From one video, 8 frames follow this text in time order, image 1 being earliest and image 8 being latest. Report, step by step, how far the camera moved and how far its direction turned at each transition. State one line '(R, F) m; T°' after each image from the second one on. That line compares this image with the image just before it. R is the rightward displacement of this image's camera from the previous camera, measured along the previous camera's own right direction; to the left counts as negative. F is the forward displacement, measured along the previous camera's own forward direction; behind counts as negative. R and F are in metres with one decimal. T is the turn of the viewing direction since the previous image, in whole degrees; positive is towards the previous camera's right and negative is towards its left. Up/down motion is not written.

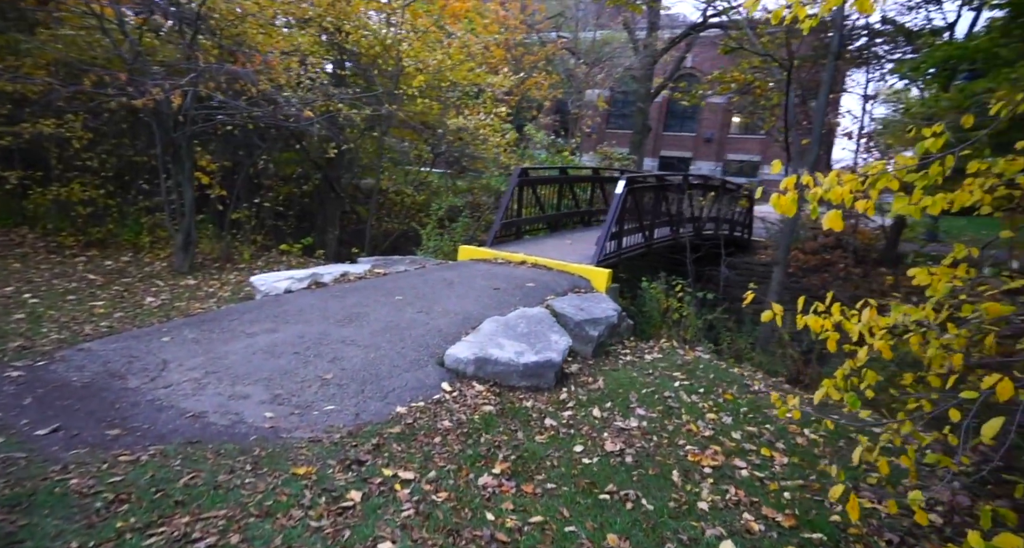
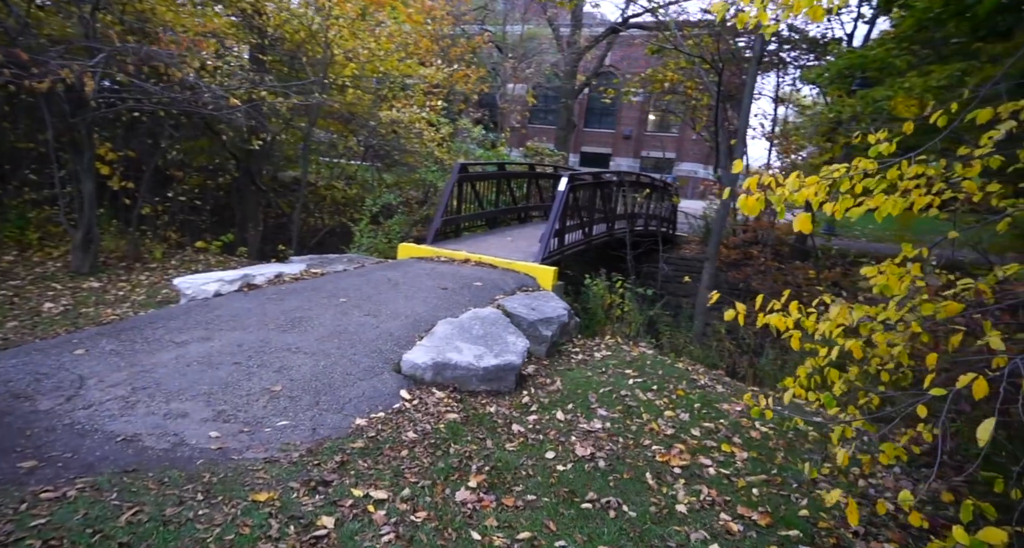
(-0.2, +0.1) m; +7°
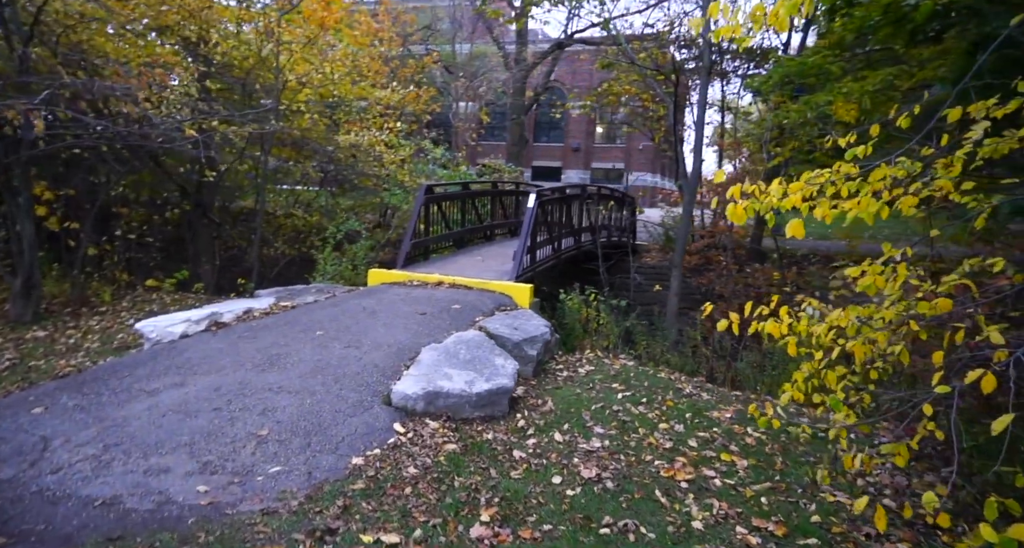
(-0.2, +0.1) m; +4°
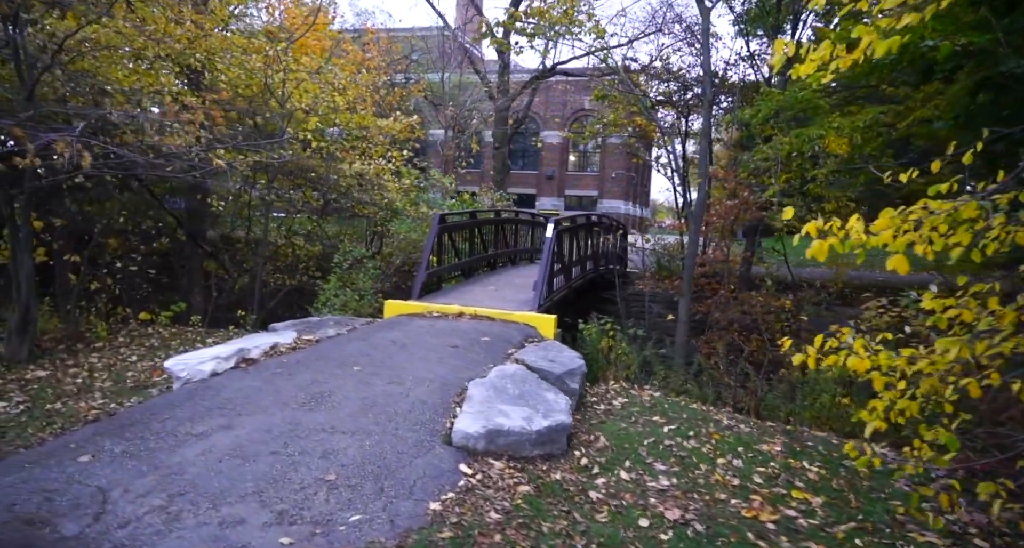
(-0.6, +0.1) m; +2°
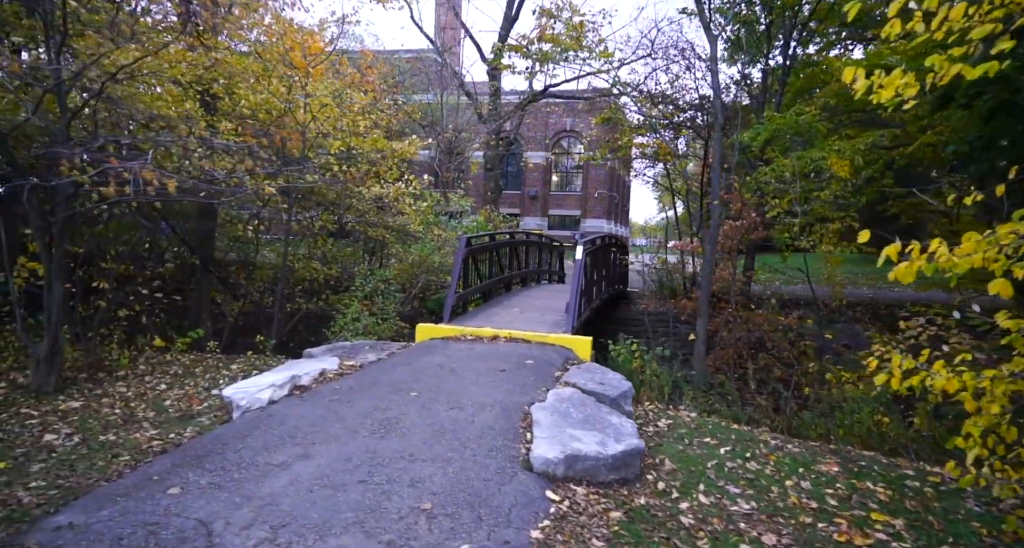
(-0.6, 0.0) m; +1°
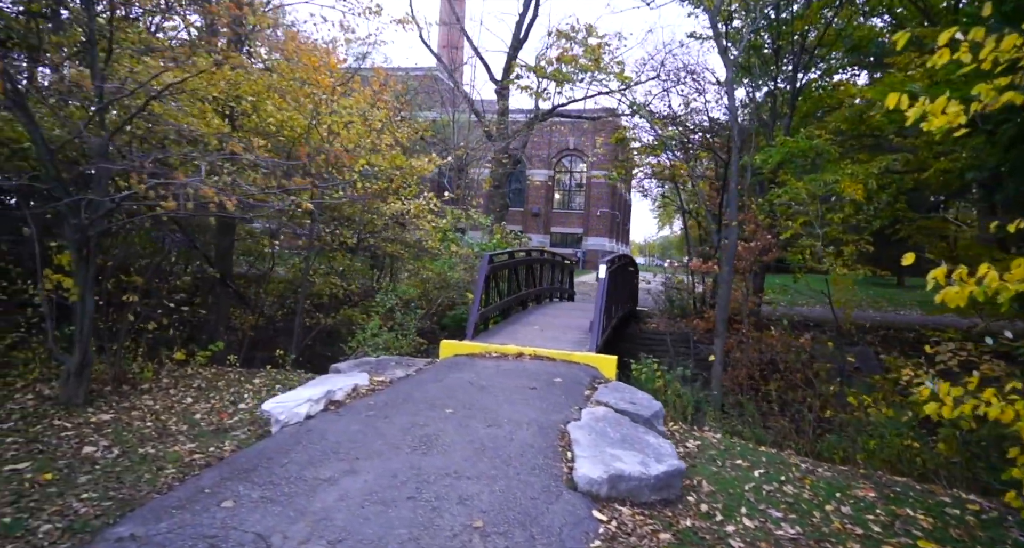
(-0.3, 0.0) m; 0°
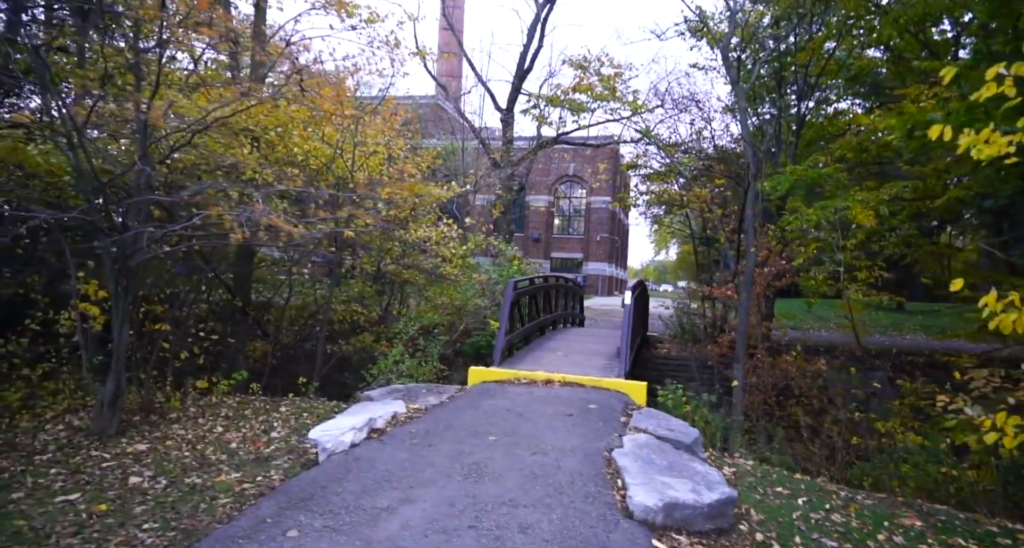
(-0.3, -0.1) m; 0°
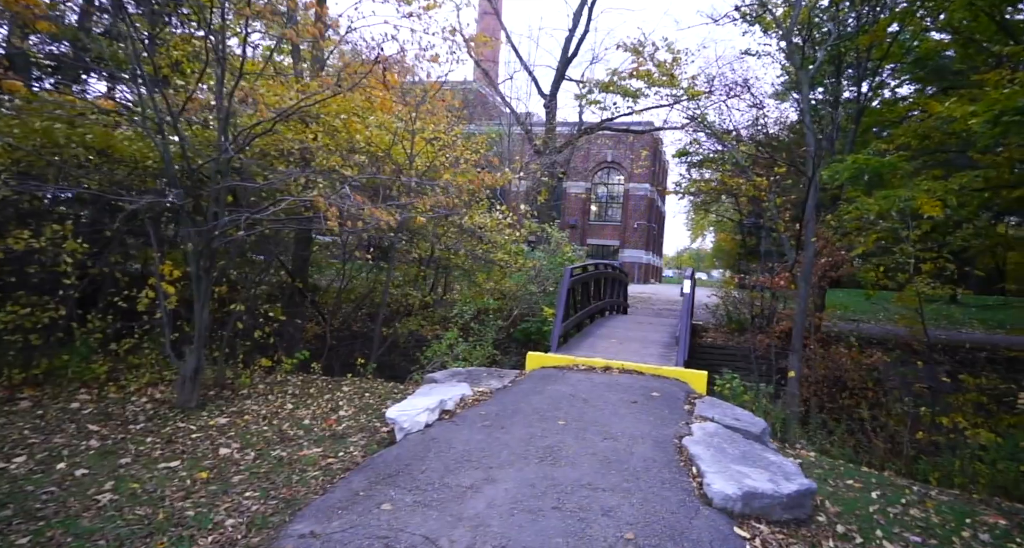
(-0.3, -0.1) m; -4°
